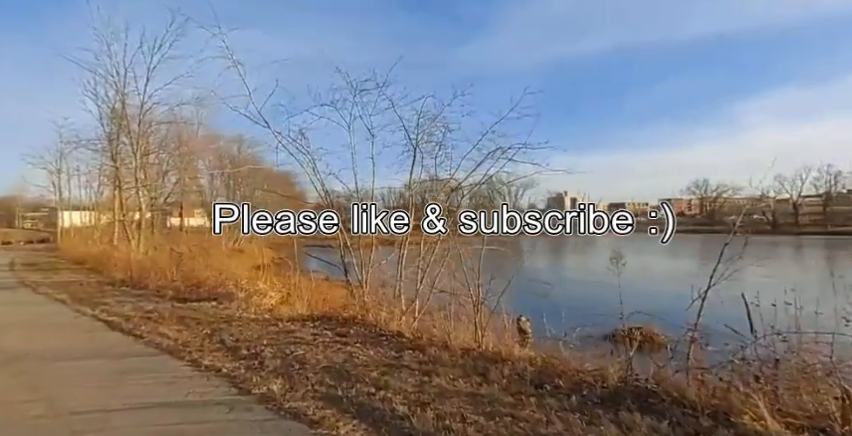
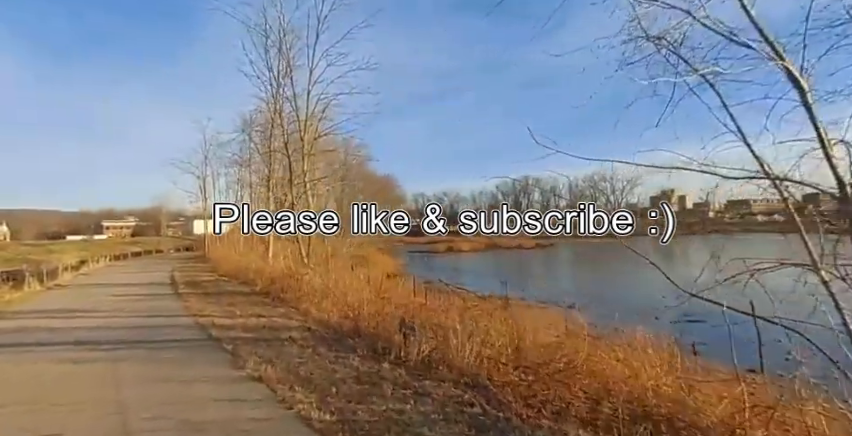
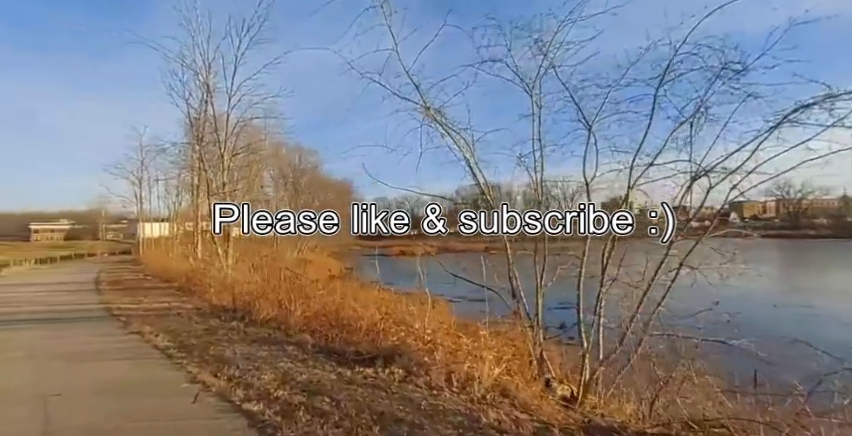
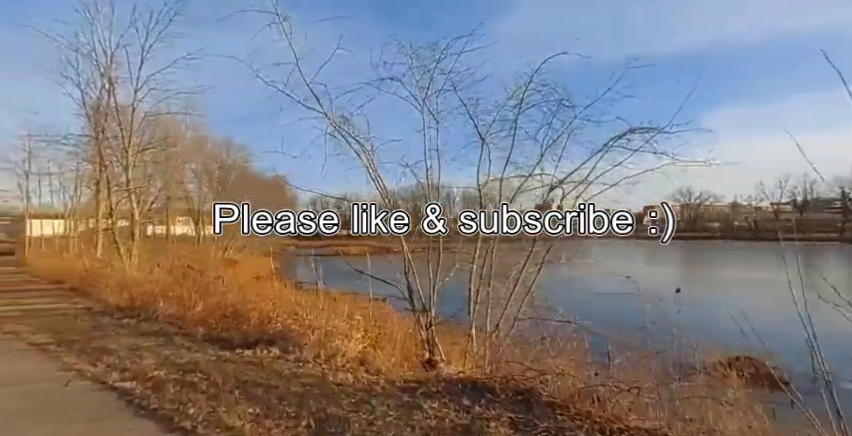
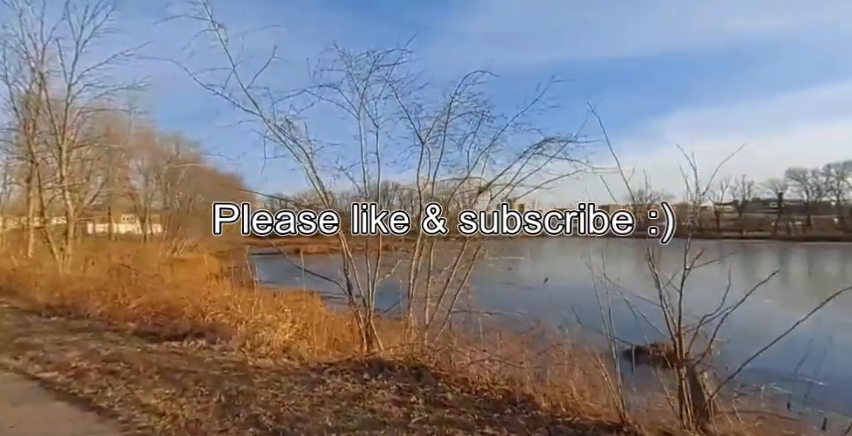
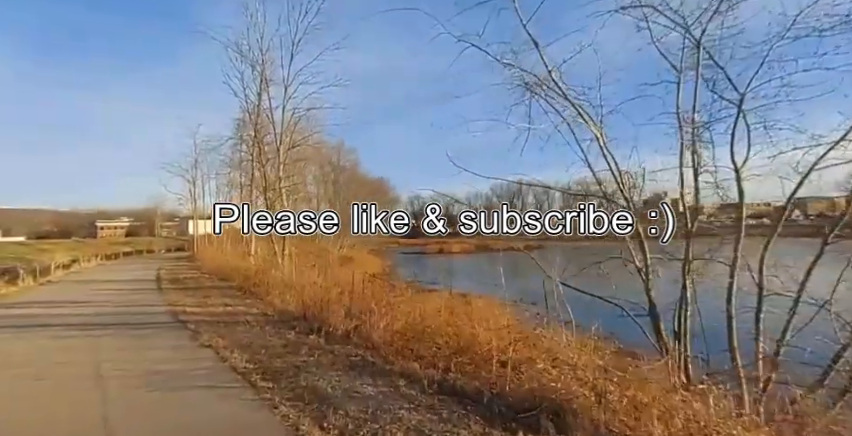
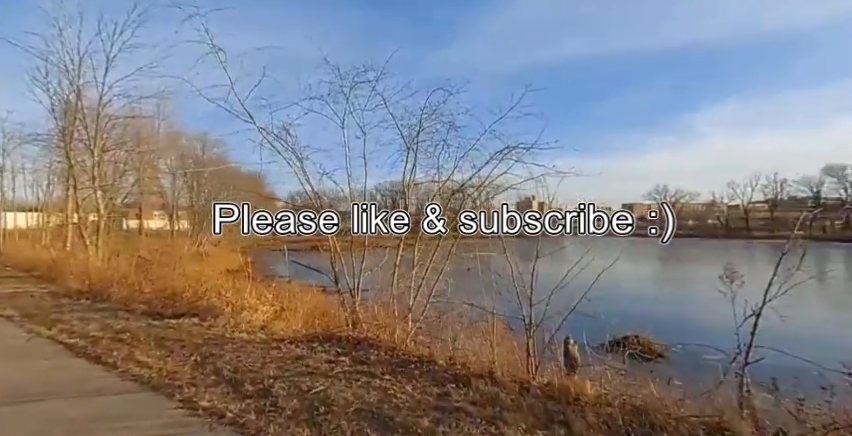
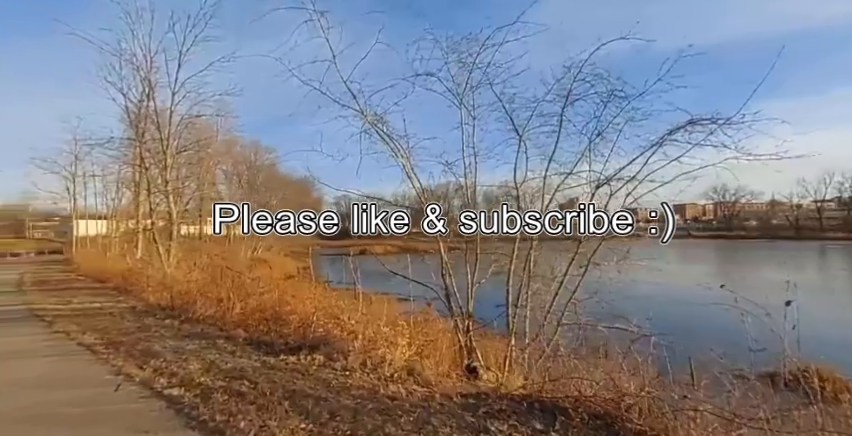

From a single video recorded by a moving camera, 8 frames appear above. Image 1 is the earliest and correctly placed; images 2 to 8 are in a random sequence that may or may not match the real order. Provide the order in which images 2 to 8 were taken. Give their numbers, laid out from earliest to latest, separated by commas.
7, 5, 4, 8, 3, 6, 2
